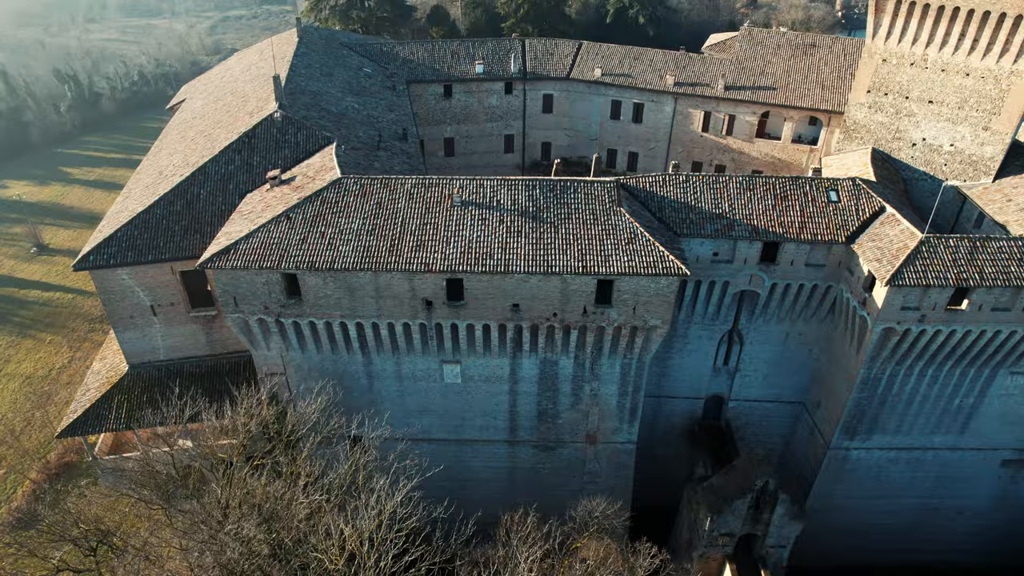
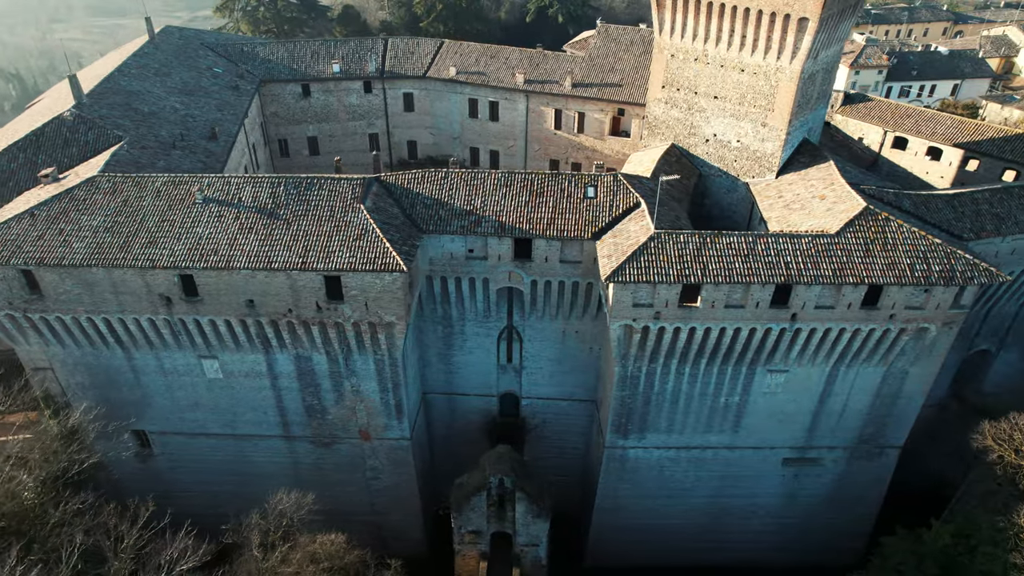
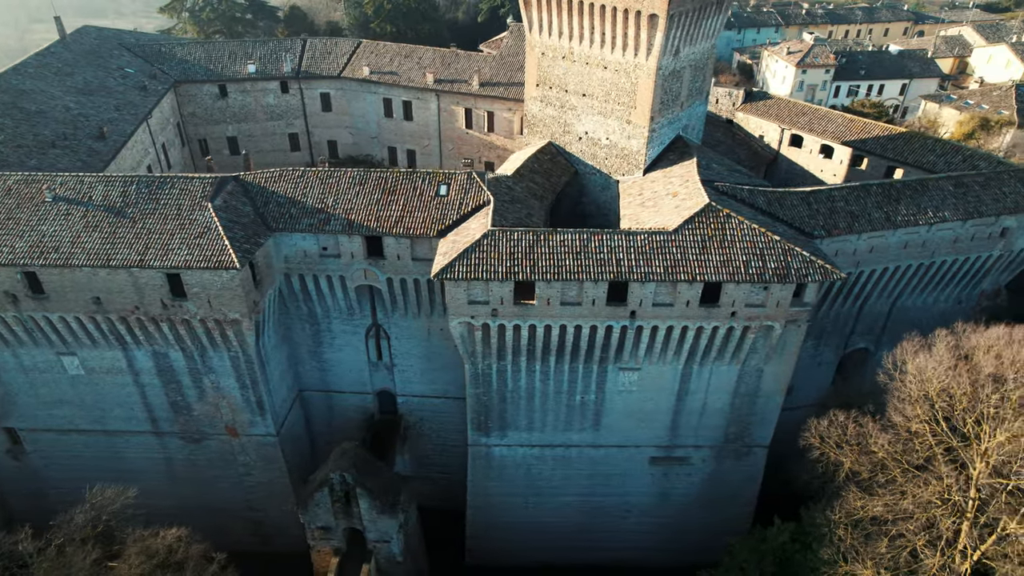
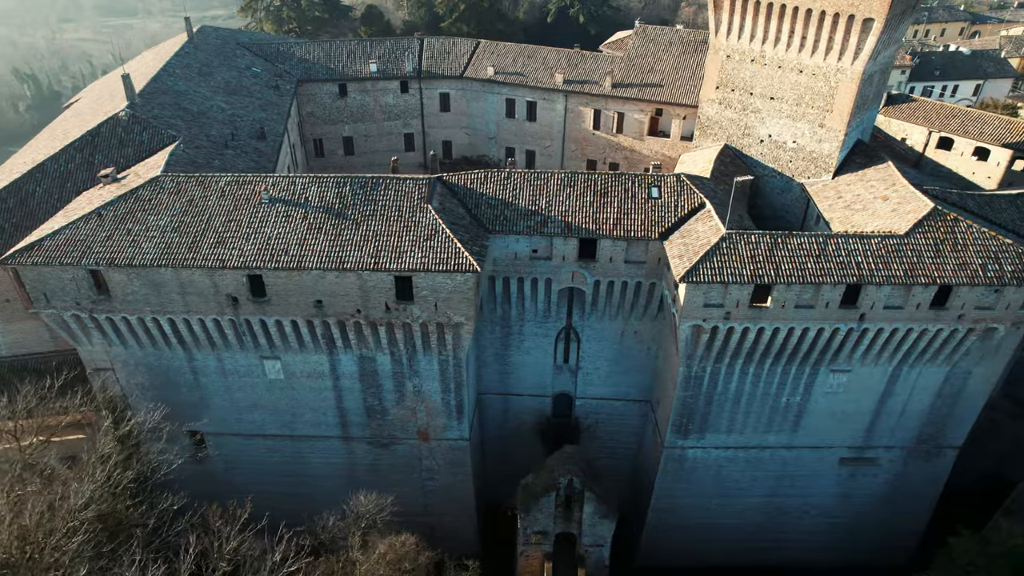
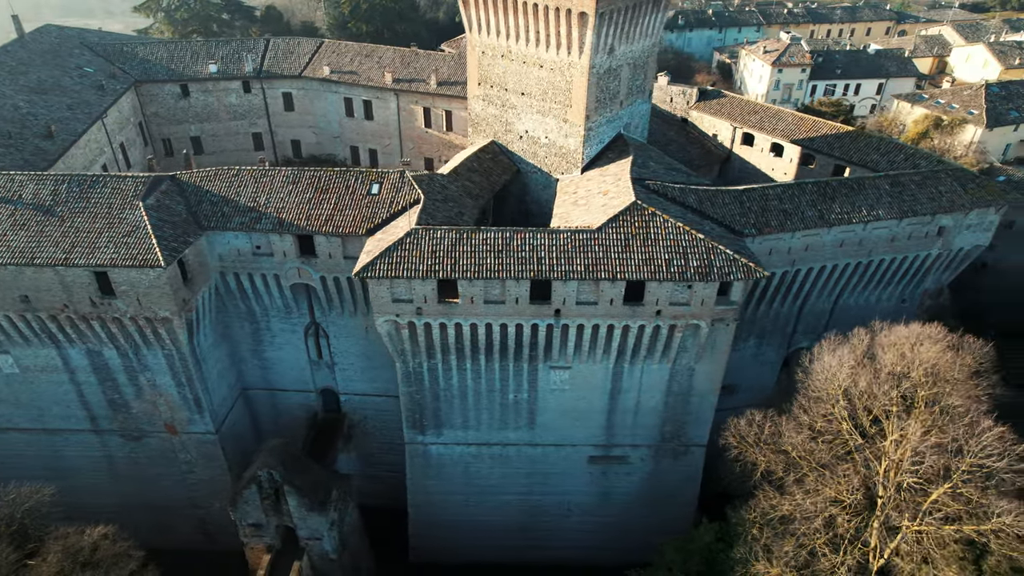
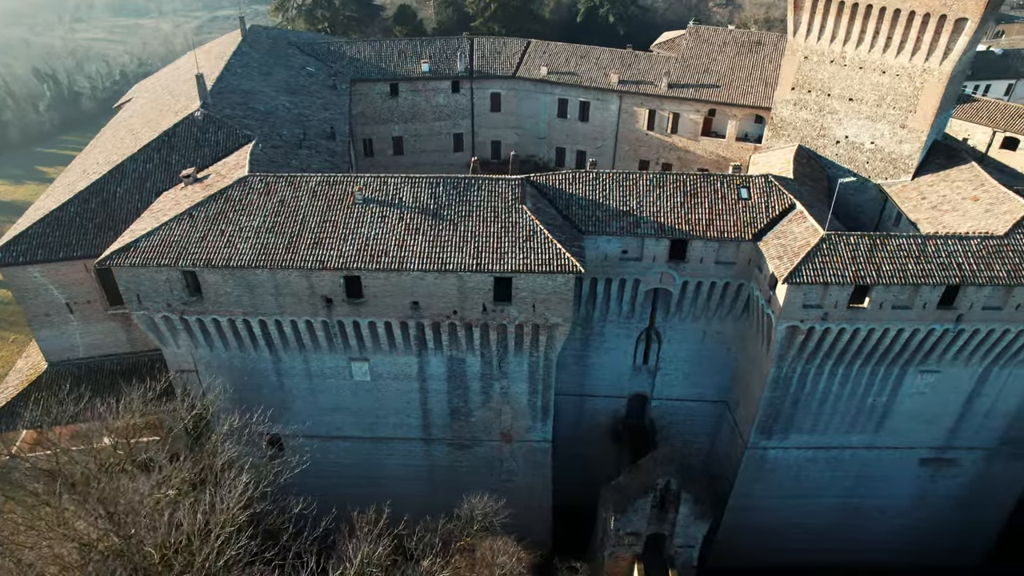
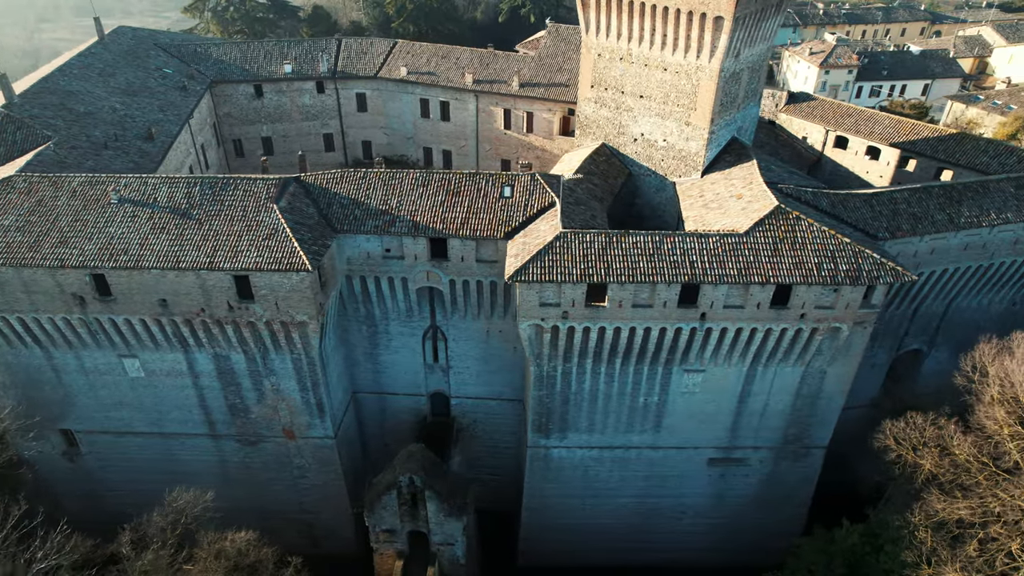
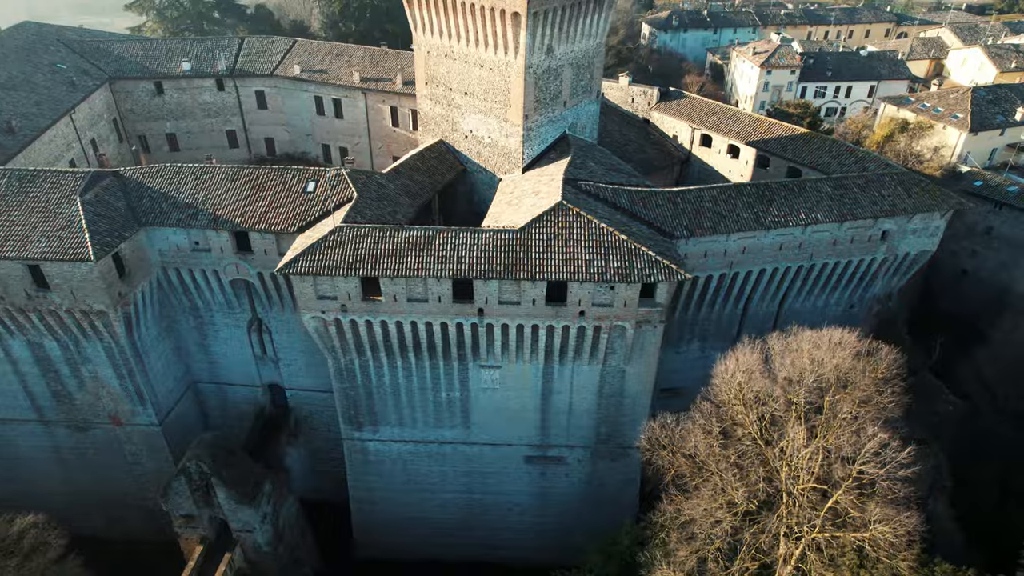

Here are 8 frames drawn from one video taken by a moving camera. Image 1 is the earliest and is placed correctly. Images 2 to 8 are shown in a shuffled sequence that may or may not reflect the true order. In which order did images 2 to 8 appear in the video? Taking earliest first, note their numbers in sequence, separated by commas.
6, 4, 2, 7, 3, 5, 8
